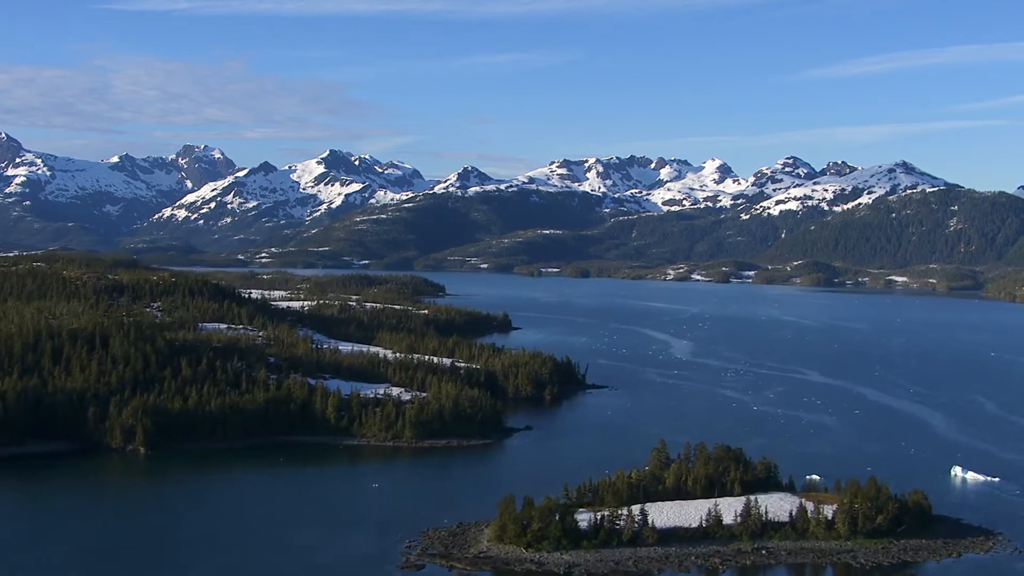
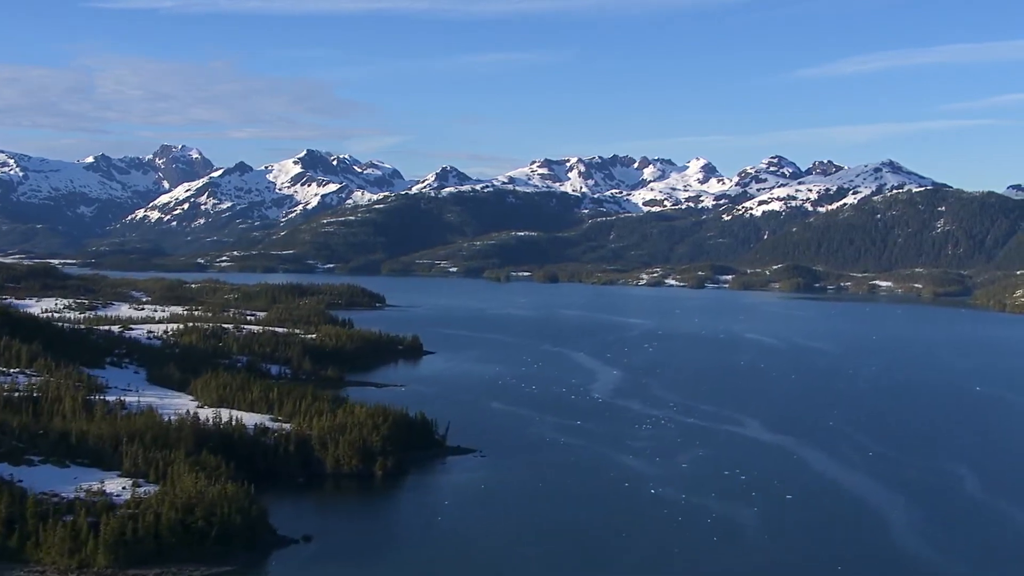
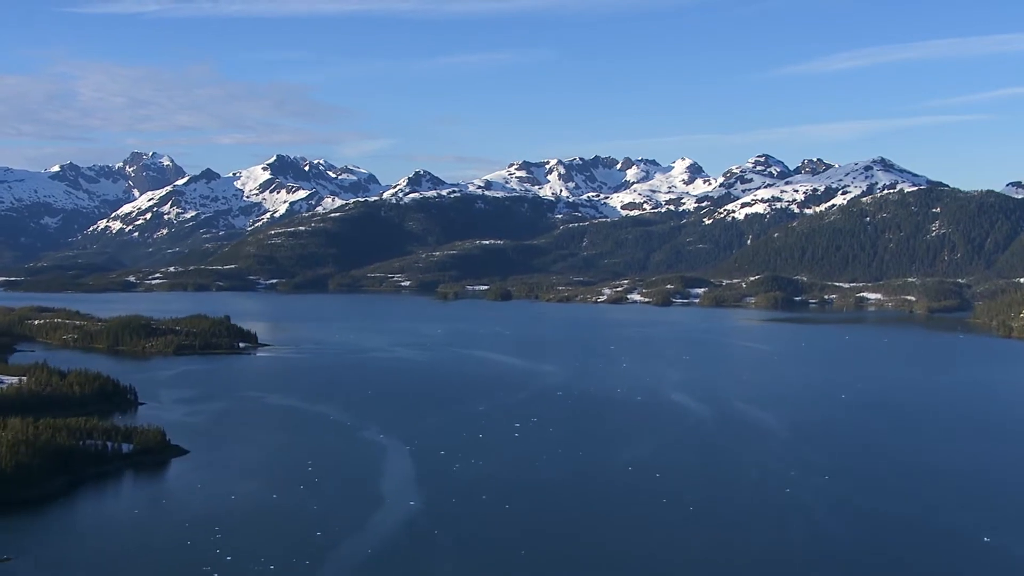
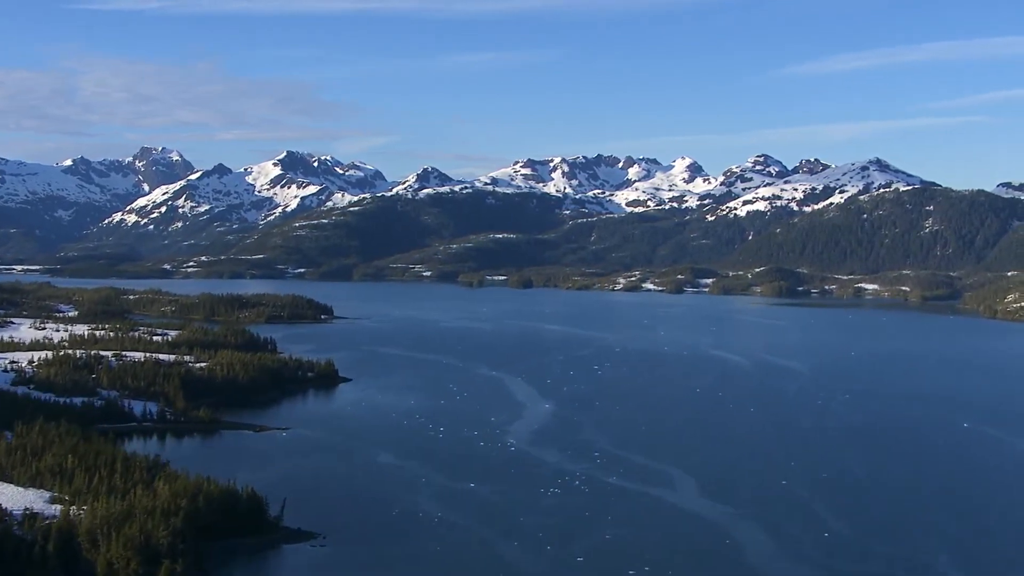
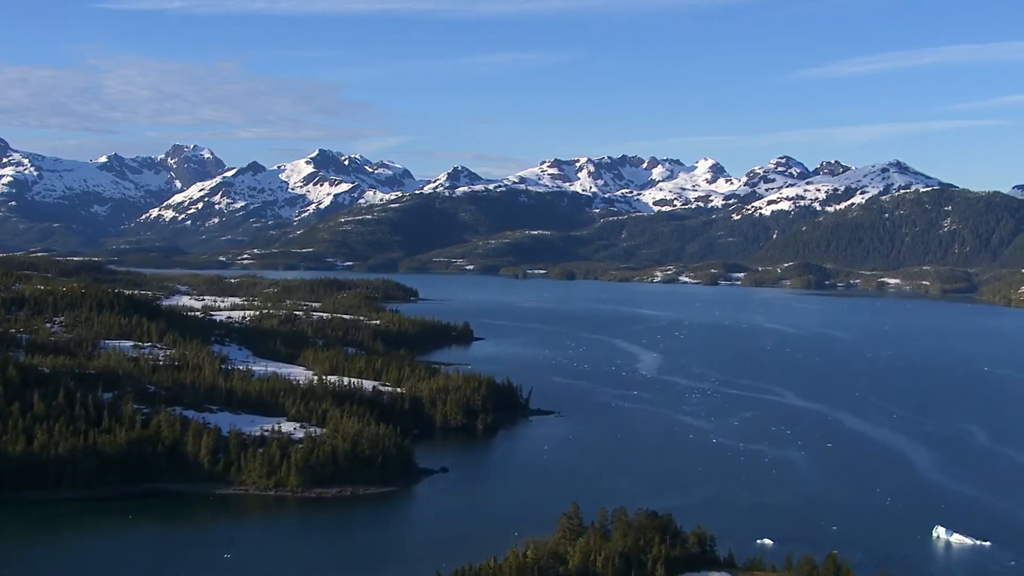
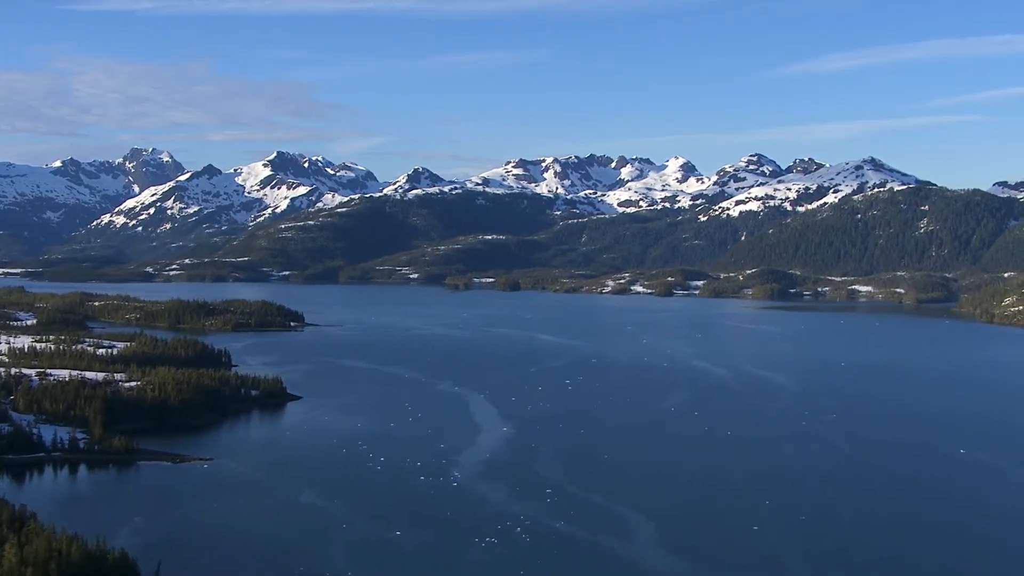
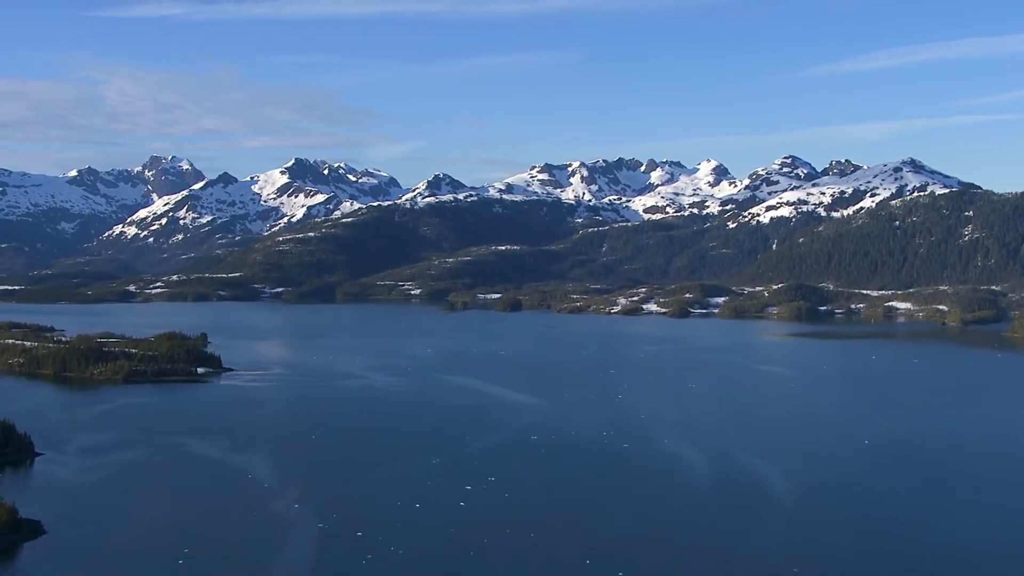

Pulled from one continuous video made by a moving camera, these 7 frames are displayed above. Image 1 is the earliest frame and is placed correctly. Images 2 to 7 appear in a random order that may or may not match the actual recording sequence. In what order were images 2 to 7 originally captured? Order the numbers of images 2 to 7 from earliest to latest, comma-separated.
5, 2, 4, 6, 3, 7
